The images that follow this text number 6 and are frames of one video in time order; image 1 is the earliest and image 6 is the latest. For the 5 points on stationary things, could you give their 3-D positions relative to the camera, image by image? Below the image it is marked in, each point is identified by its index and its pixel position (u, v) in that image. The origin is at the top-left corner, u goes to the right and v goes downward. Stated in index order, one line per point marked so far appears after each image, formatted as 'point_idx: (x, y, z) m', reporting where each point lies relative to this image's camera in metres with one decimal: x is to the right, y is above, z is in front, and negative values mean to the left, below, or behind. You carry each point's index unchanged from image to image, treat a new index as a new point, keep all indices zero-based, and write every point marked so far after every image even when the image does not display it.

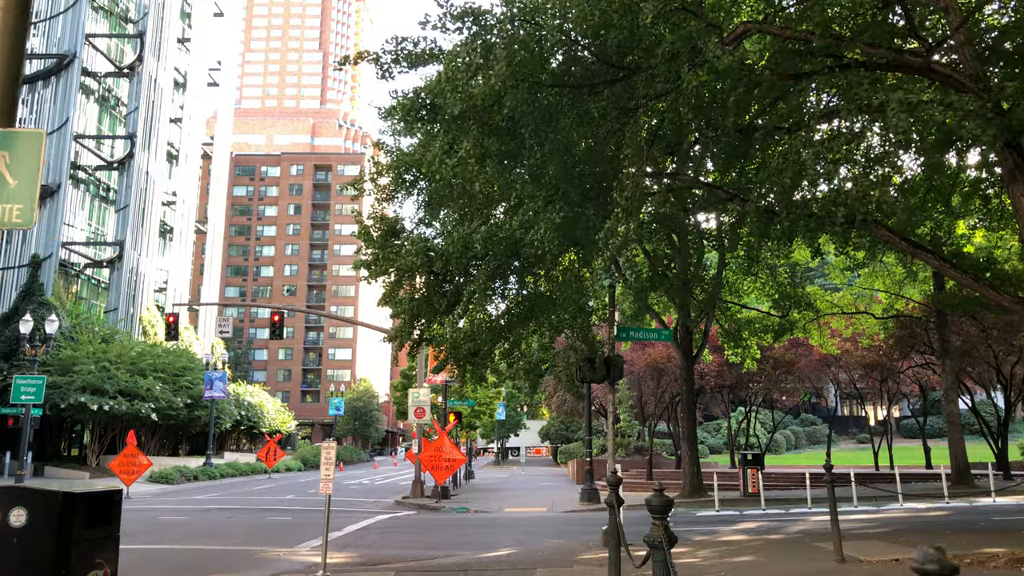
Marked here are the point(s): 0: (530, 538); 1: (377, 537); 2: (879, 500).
0: (+0.3, -4.2, +14.3) m
1: (-2.3, -4.2, +14.4) m
2: (+7.8, -4.5, +18.1) m
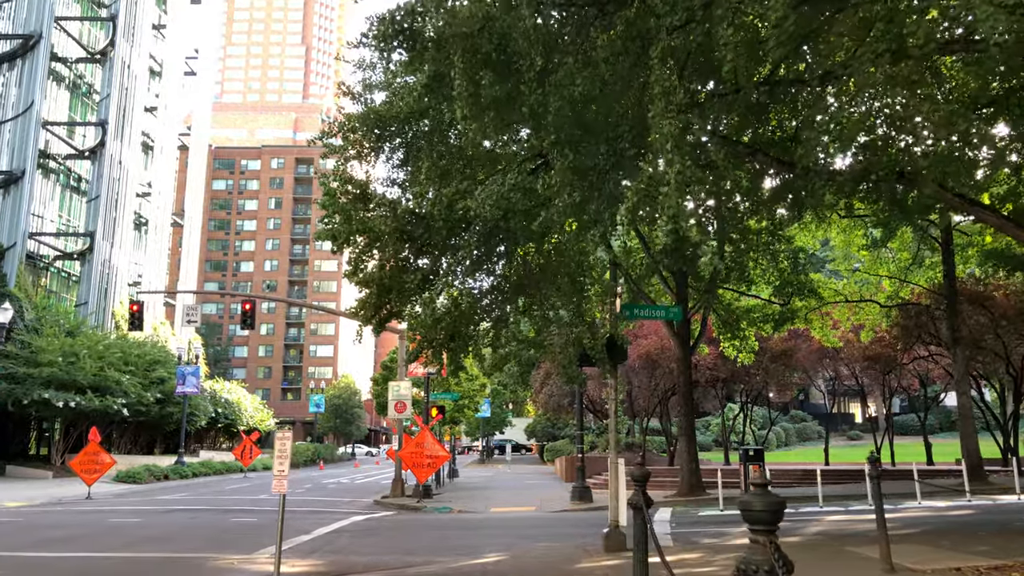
0: (+0.1, -3.8, +12.9) m
1: (-2.5, -3.9, +12.9) m
2: (+7.5, -4.2, +16.8) m
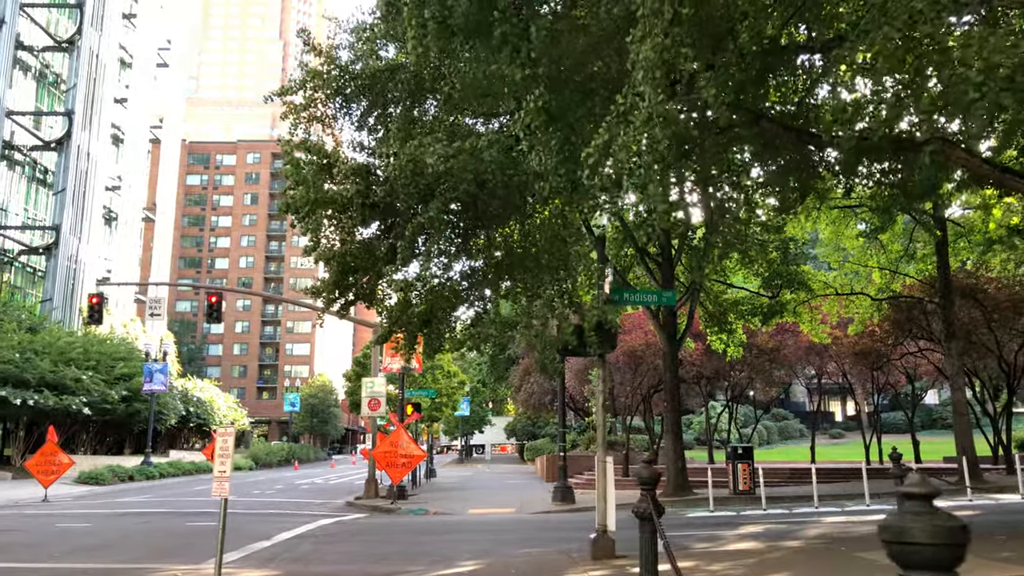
0: (-0.2, -3.6, +12.0) m
1: (-2.8, -3.6, +11.9) m
2: (+7.1, -4.0, +16.0) m
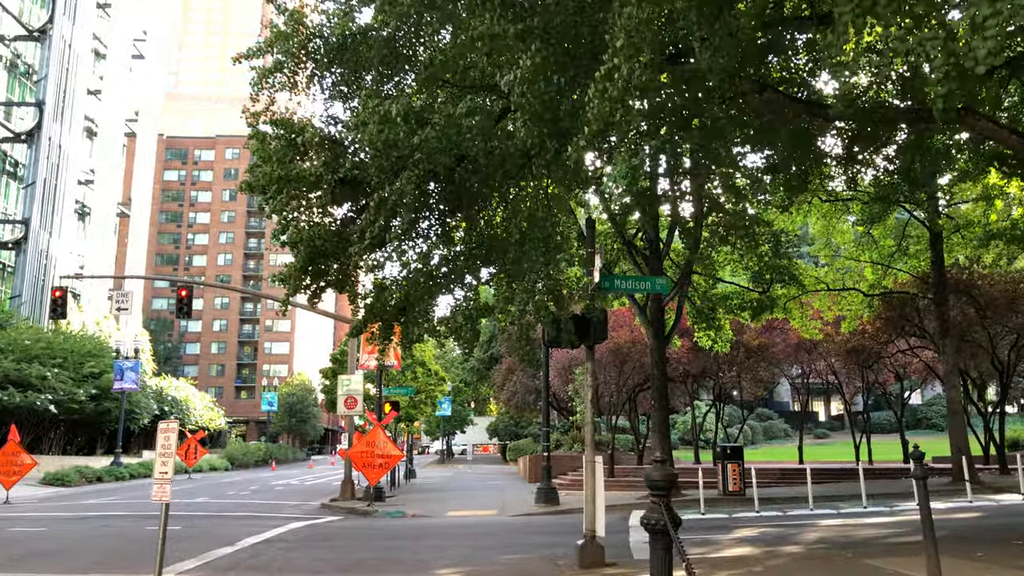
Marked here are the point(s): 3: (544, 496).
0: (-0.5, -3.5, +11.2) m
1: (-3.0, -3.5, +11.1) m
2: (+6.8, -3.8, +15.4) m
3: (+0.7, -4.7, +19.3) m
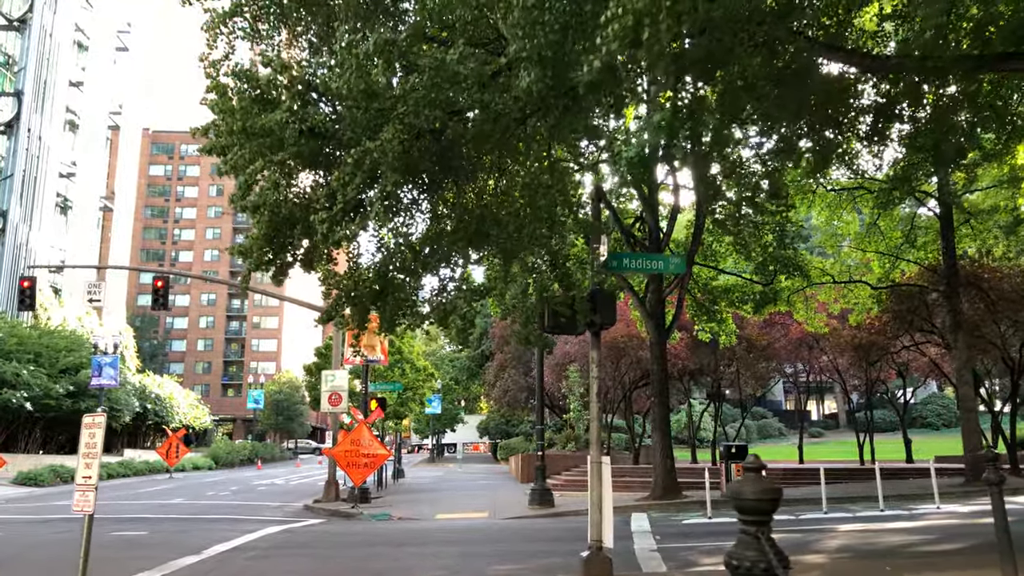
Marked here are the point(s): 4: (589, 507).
0: (-0.5, -3.3, +10.2) m
1: (-3.1, -3.3, +10.1) m
2: (+6.7, -3.6, +14.4) m
3: (+0.6, -4.5, +18.3) m
4: (+0.7, -2.0, +7.6) m
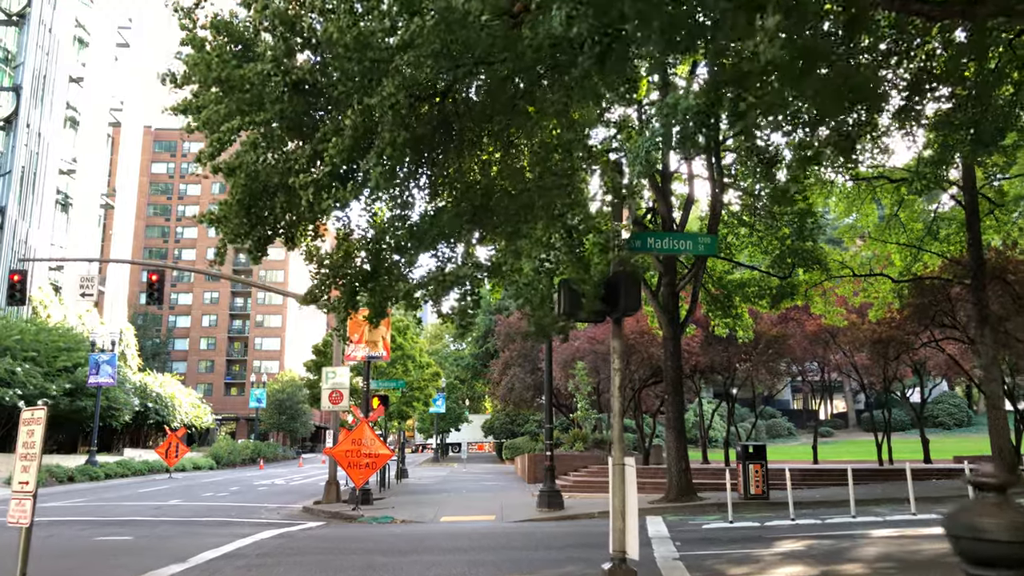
0: (-0.4, -3.1, +9.4) m
1: (-3.0, -3.1, +9.3) m
2: (+6.8, -3.5, +13.6) m
3: (+0.7, -4.4, +17.6) m
4: (+0.8, -1.8, +6.9) m
